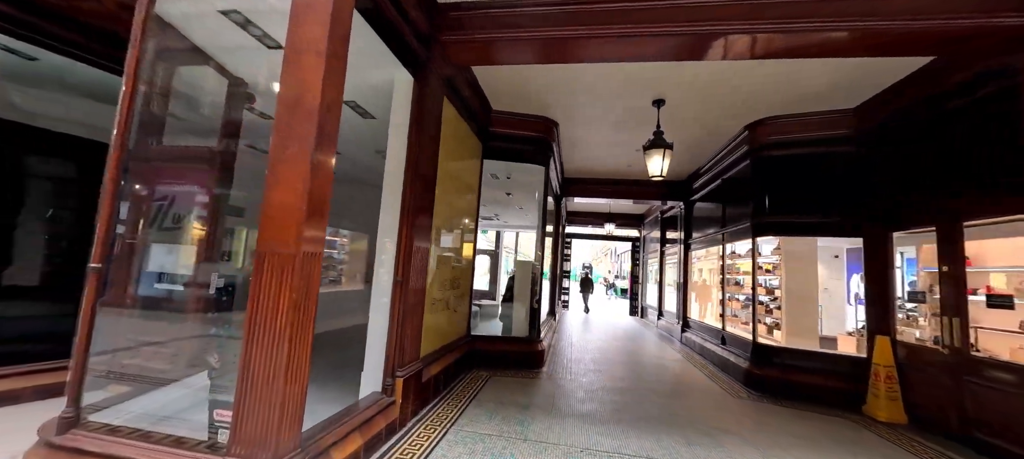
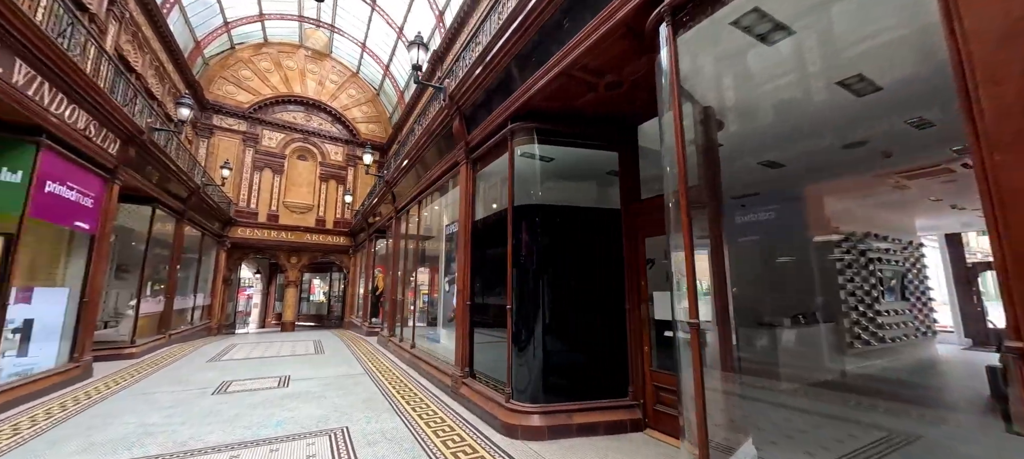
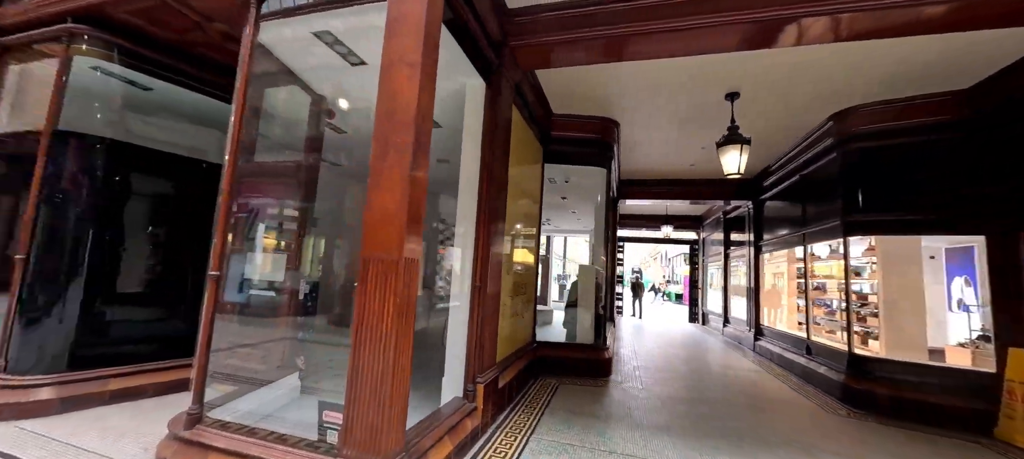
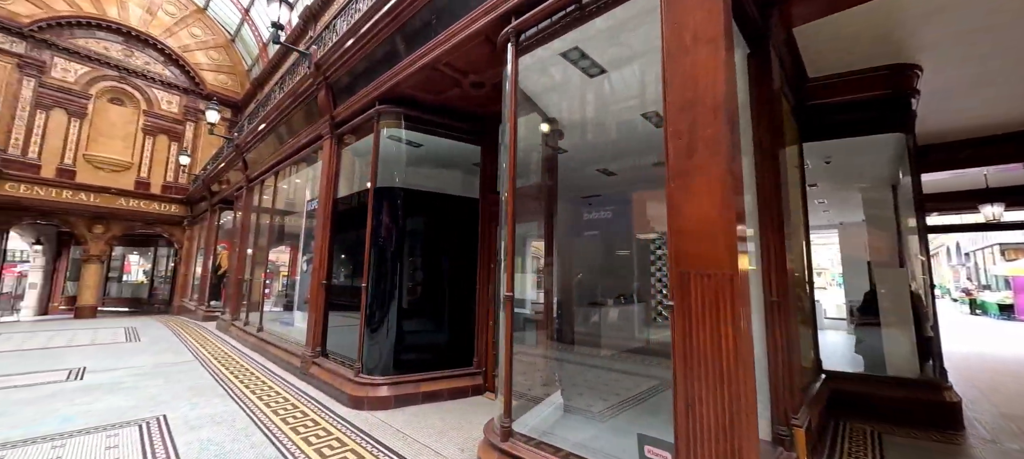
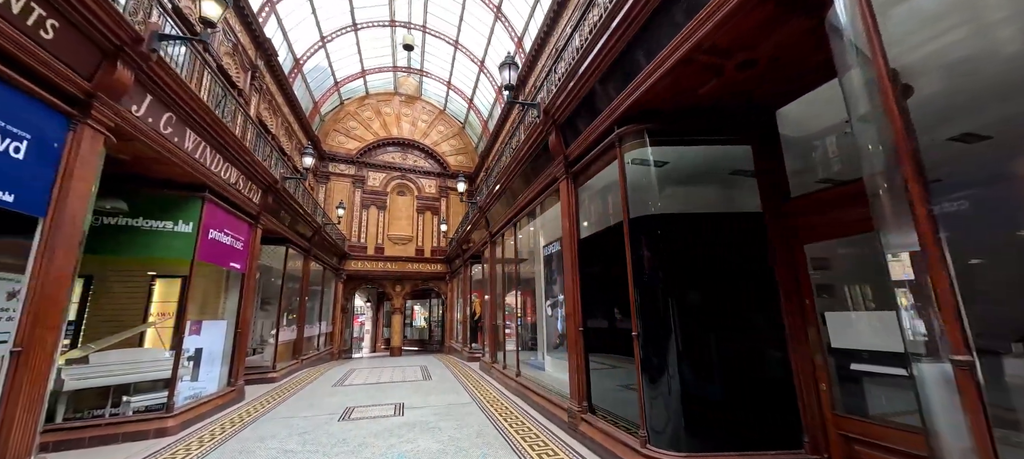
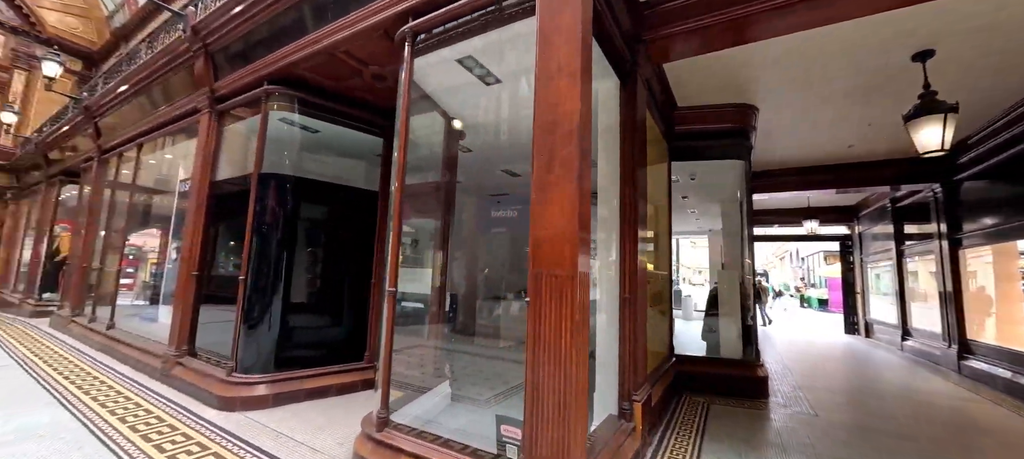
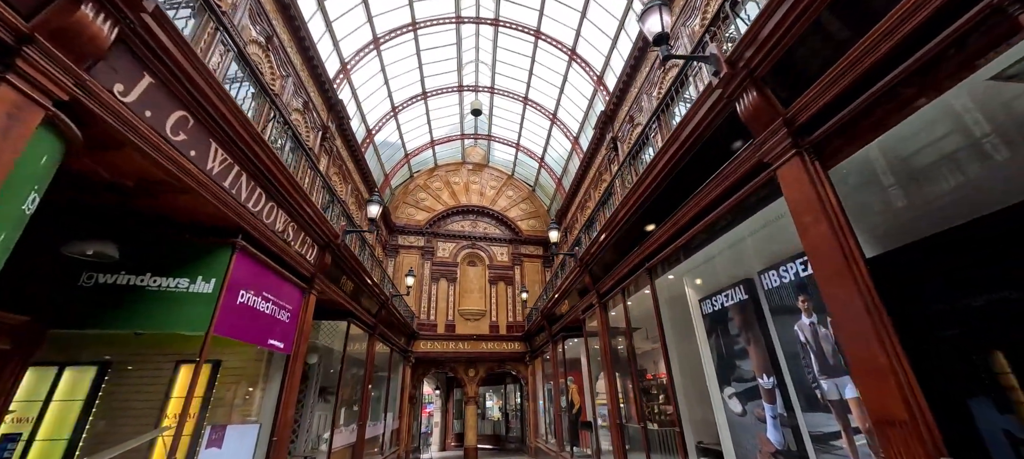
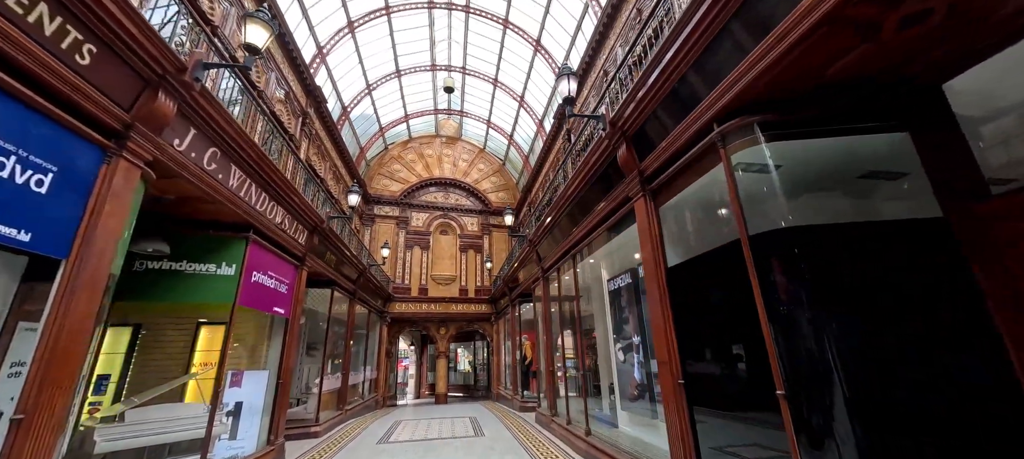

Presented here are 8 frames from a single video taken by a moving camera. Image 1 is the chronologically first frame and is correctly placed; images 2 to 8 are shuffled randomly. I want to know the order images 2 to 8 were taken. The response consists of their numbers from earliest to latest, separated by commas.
3, 6, 4, 2, 5, 8, 7
